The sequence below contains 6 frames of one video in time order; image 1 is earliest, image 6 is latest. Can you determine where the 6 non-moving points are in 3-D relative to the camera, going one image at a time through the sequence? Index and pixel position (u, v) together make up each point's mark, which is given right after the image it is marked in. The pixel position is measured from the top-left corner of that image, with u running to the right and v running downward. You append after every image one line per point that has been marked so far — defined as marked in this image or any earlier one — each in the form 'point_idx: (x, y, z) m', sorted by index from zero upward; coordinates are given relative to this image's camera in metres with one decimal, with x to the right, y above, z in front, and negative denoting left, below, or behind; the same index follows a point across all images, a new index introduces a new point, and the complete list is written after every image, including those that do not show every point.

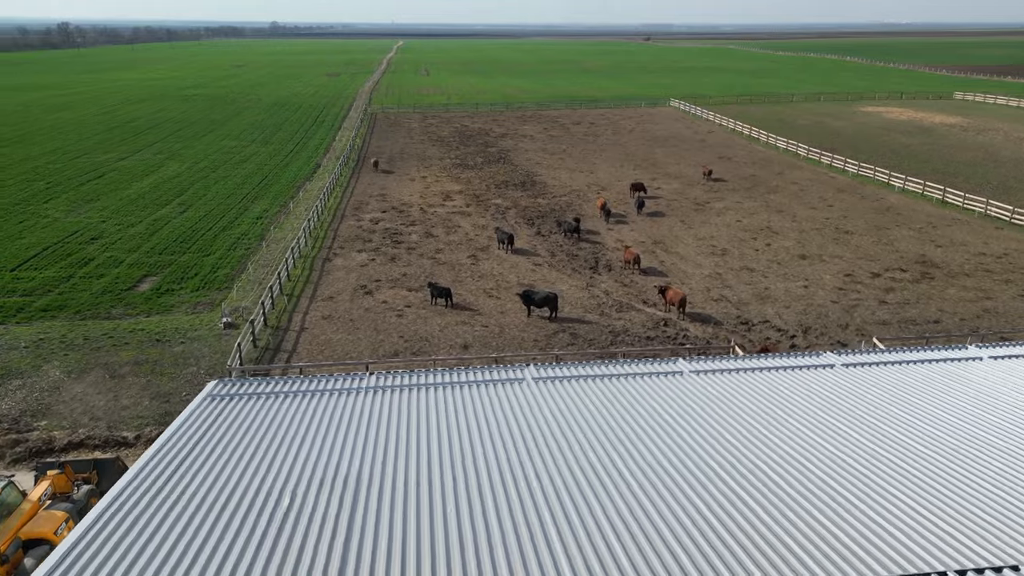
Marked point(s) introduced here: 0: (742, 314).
0: (+6.4, -0.7, +18.2) m
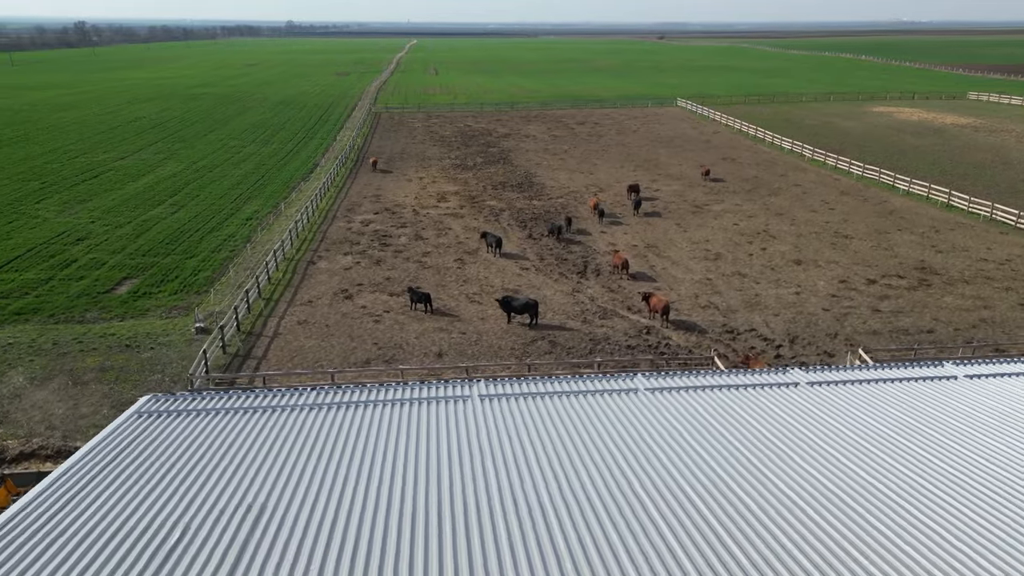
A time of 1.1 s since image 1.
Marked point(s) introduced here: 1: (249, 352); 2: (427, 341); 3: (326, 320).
0: (+5.9, -0.9, +17.8) m
1: (-6.0, -1.5, +14.9) m
2: (-2.1, -1.3, +16.0) m
3: (-4.8, -0.8, +17.1) m
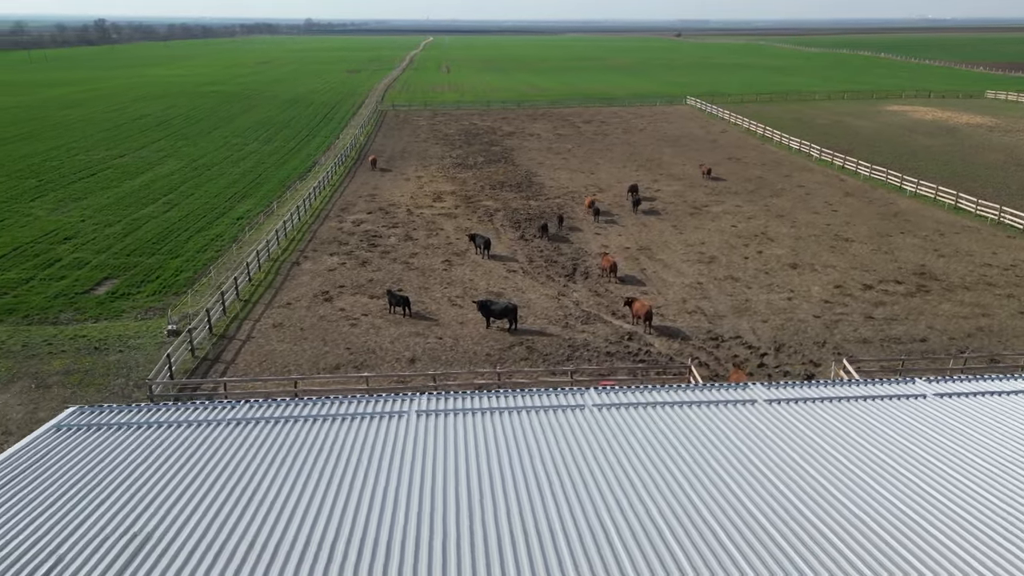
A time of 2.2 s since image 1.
0: (+5.3, -1.1, +17.3) m
1: (-6.6, -1.6, +14.7) m
2: (-2.6, -1.4, +15.7) m
3: (-5.4, -0.9, +16.8) m
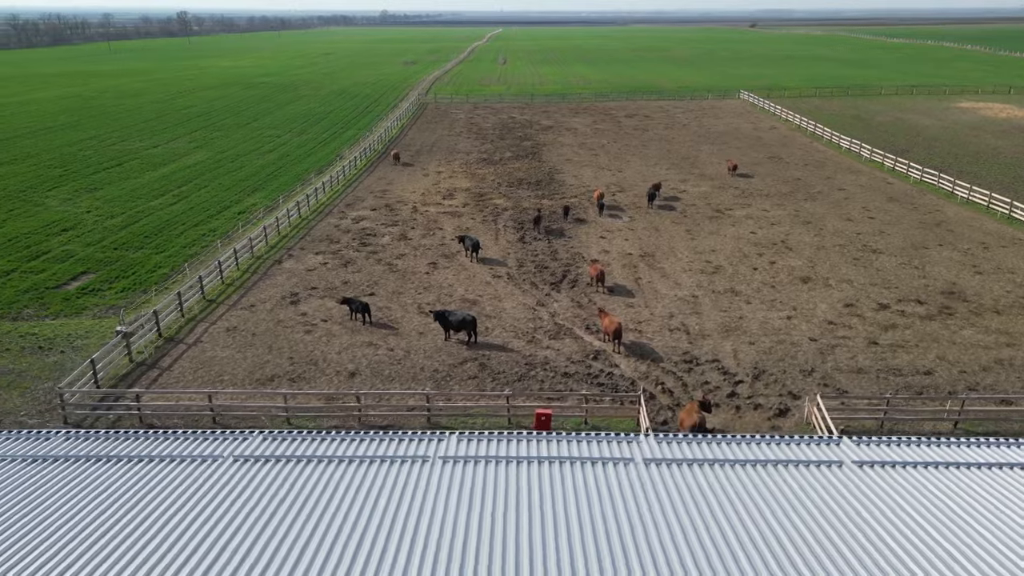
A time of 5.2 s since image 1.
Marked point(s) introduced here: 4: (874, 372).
0: (+4.4, -1.5, +15.9) m
1: (-7.8, -1.6, +14.3) m
2: (-3.7, -1.6, +14.9) m
3: (-6.4, -1.0, +16.3) m
4: (+8.3, -1.9, +15.0) m
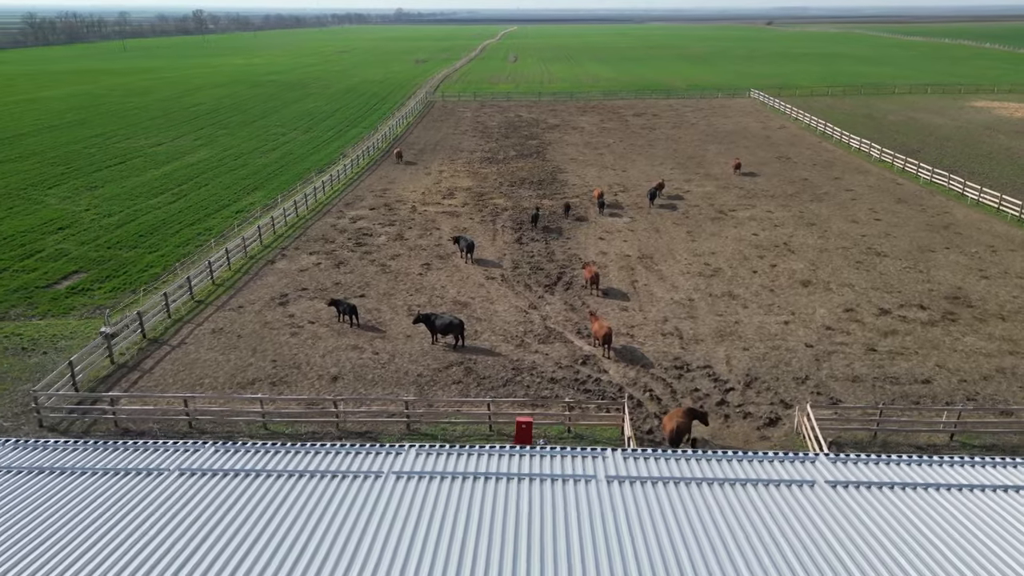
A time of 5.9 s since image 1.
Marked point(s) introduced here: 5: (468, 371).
0: (+4.1, -1.6, +15.5) m
1: (-8.1, -1.6, +14.1) m
2: (-4.1, -1.6, +14.7) m
3: (-6.6, -1.0, +16.1) m
4: (+8.0, -2.0, +14.6) m
5: (-1.0, -1.8, +14.6) m
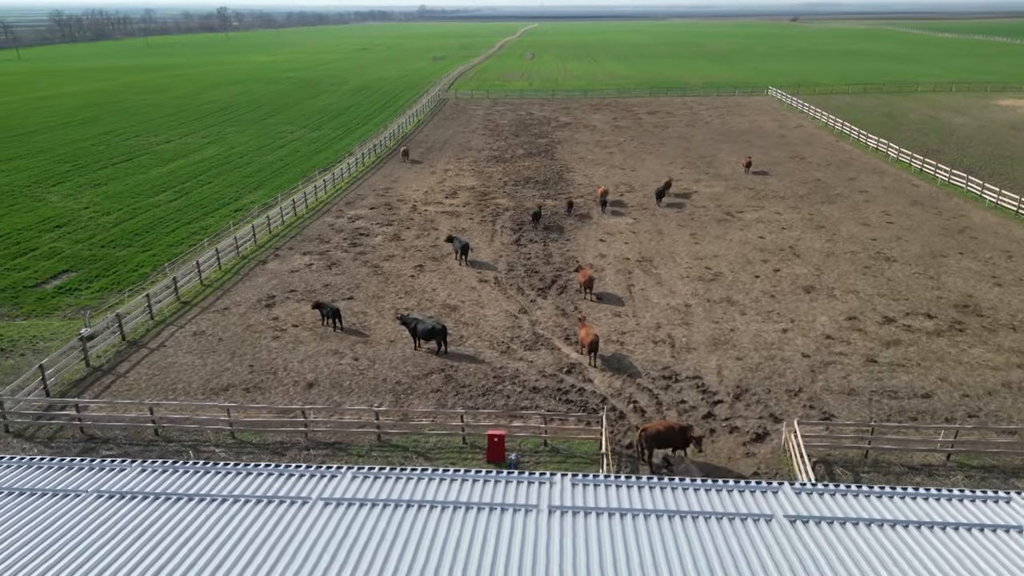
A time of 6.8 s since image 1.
0: (+3.7, -1.8, +15.0) m
1: (-8.5, -1.7, +14.0) m
2: (-4.4, -1.7, +14.4) m
3: (-7.0, -1.1, +15.9) m
4: (+7.6, -2.2, +13.9) m
5: (-1.4, -2.0, +14.2) m
